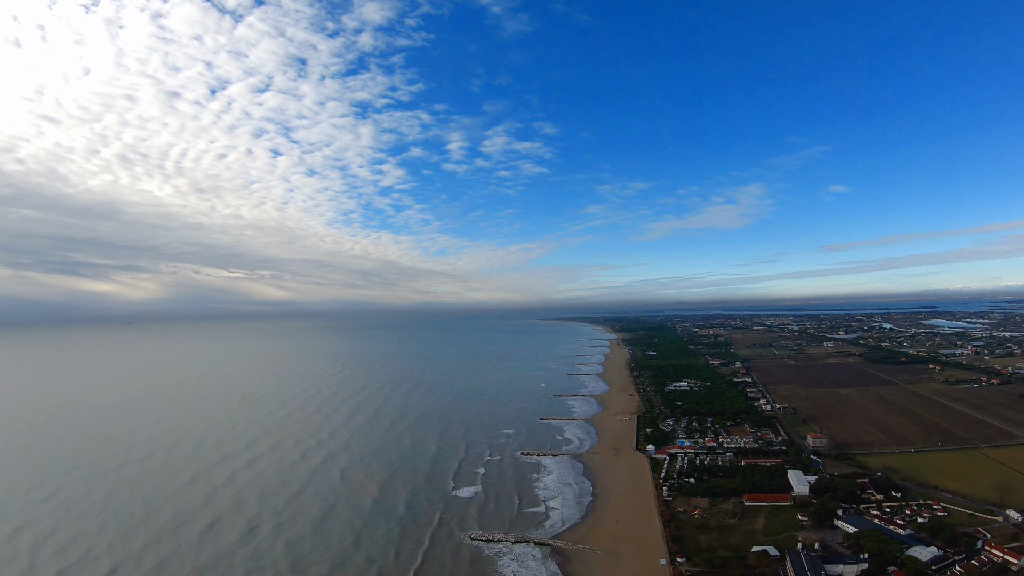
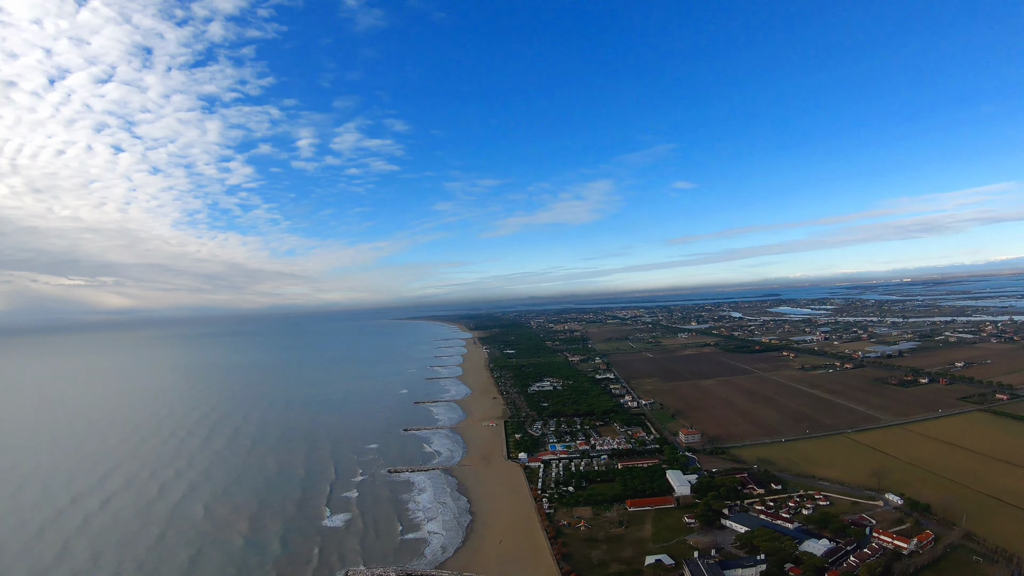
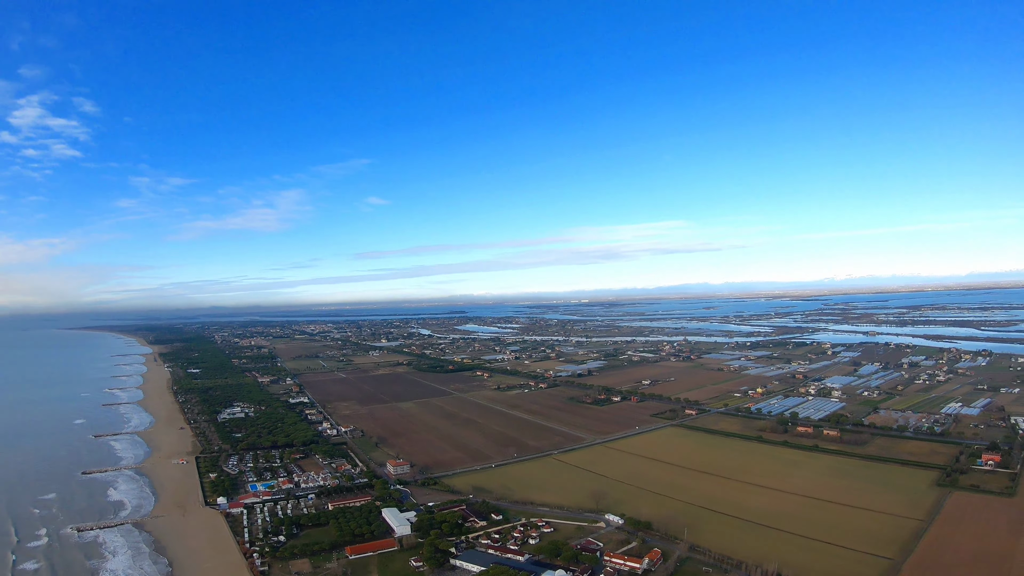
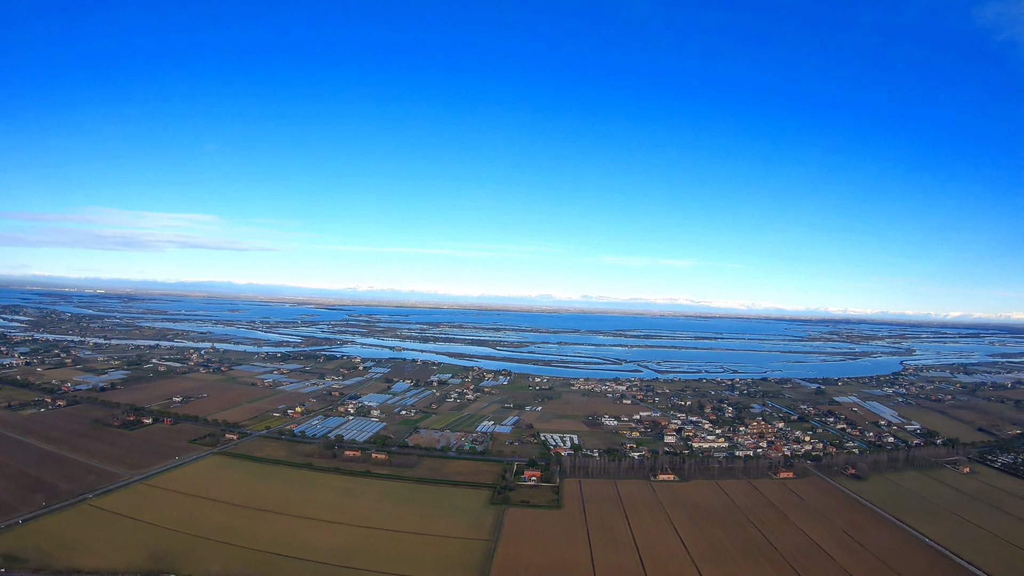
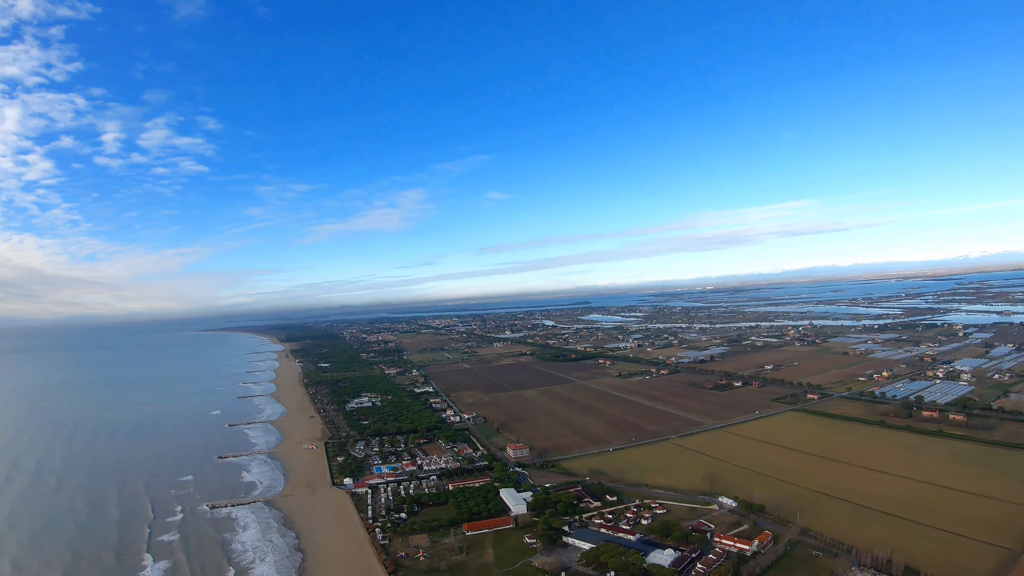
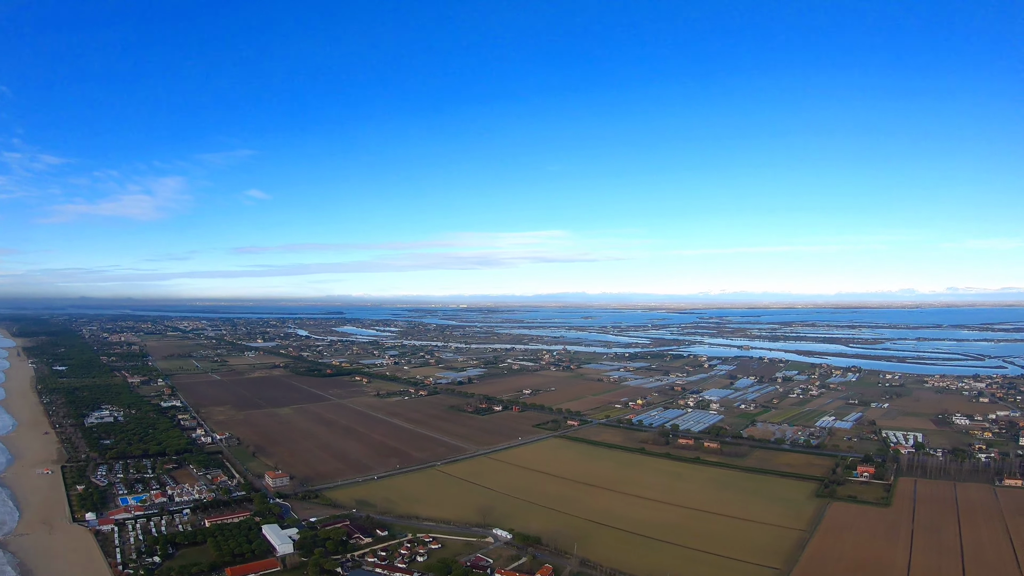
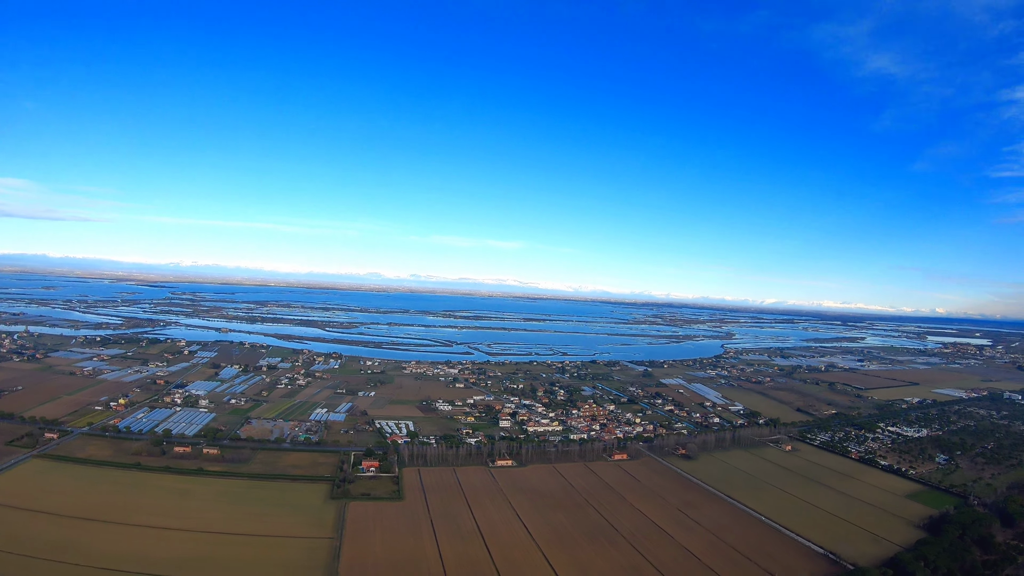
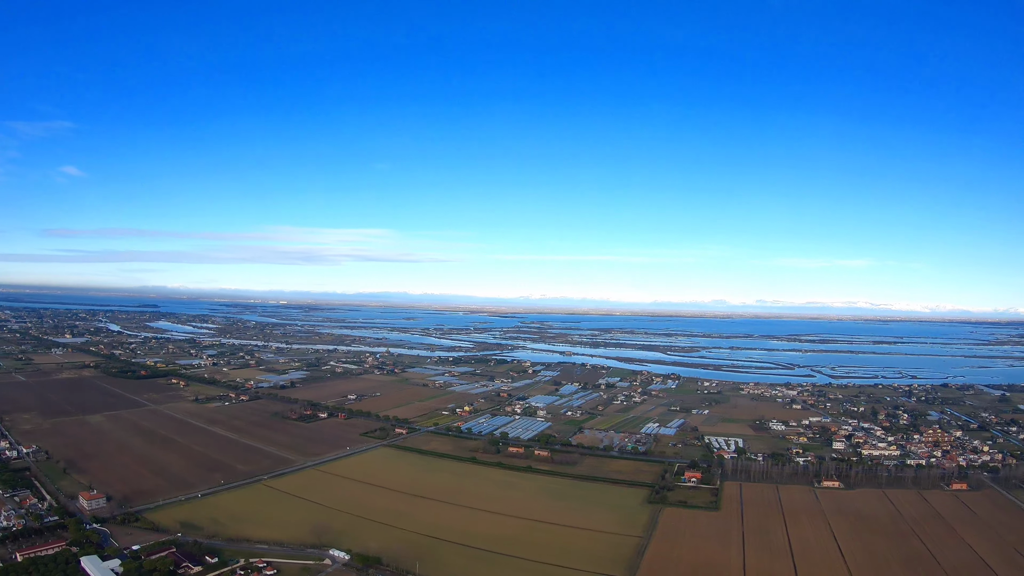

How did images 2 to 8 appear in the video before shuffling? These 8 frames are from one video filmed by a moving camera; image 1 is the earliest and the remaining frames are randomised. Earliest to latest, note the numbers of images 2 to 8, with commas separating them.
2, 5, 3, 6, 8, 4, 7
